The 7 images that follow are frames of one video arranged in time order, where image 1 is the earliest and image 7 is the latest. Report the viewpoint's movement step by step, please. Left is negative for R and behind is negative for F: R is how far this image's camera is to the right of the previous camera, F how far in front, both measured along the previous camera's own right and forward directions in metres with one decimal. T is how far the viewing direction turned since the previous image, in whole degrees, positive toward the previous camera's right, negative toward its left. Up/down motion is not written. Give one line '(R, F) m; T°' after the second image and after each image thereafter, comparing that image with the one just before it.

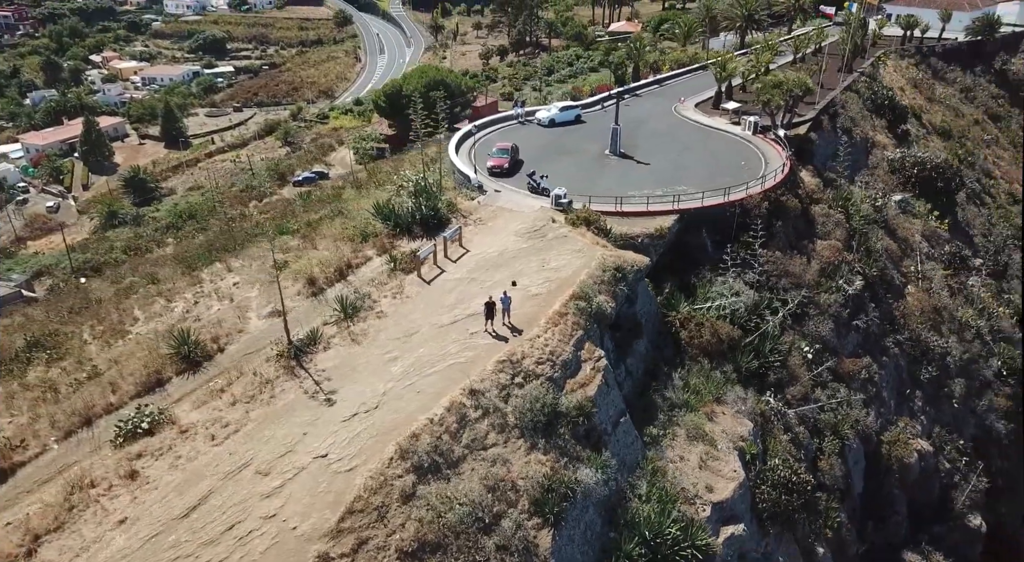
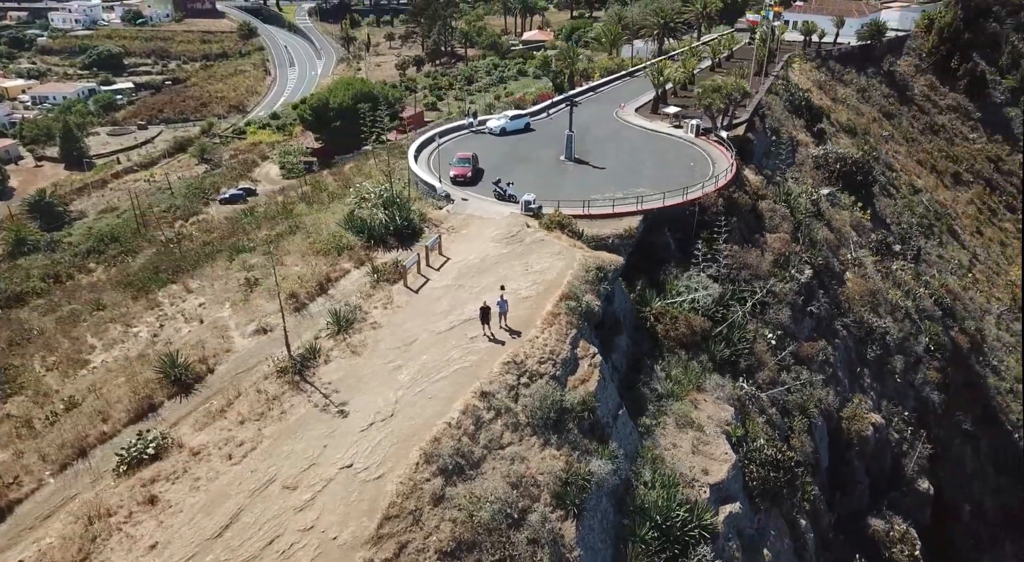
(-1.9, -0.4) m; +6°
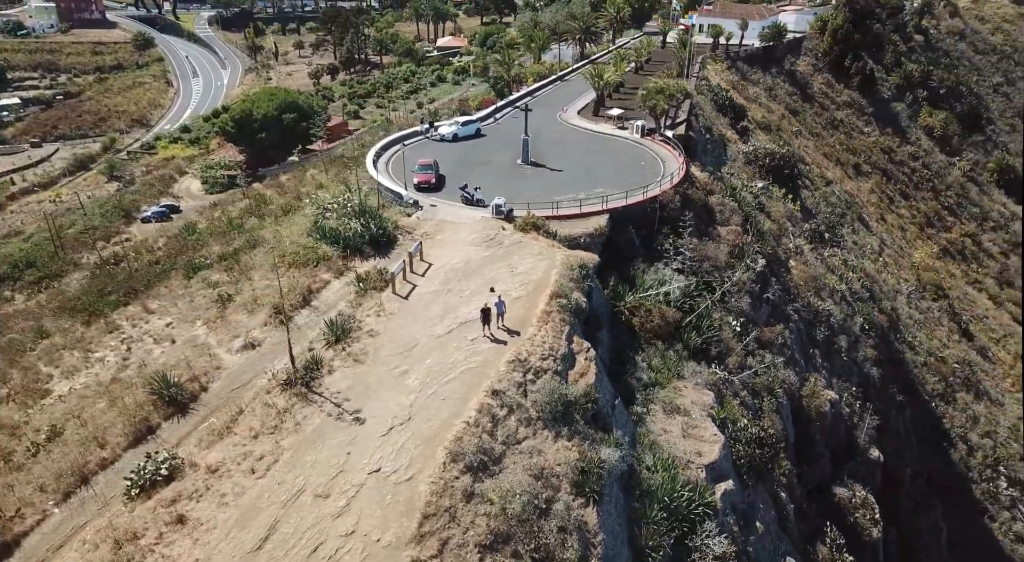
(-2.0, -0.4) m; +6°
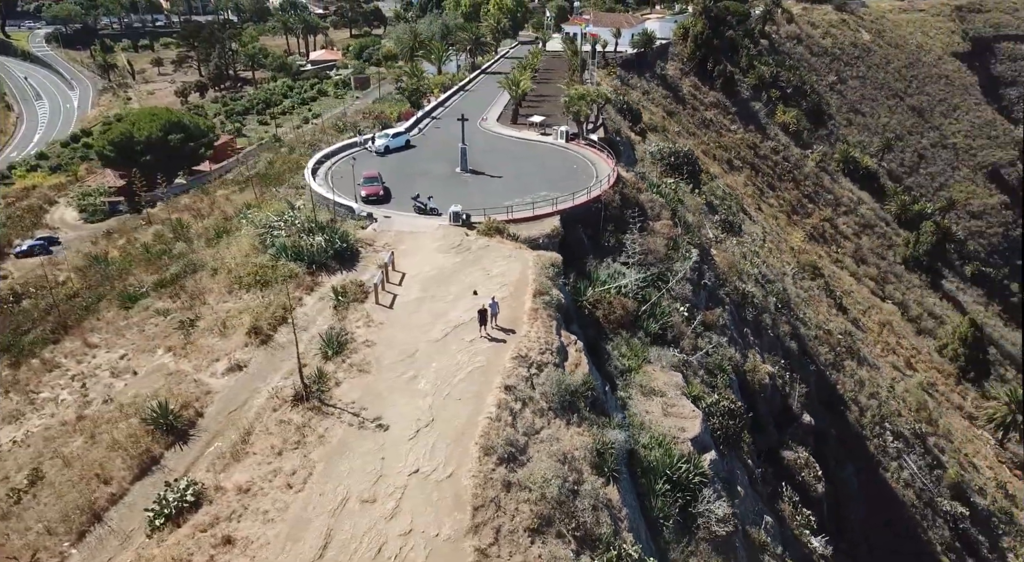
(-2.9, -0.6) m; +9°
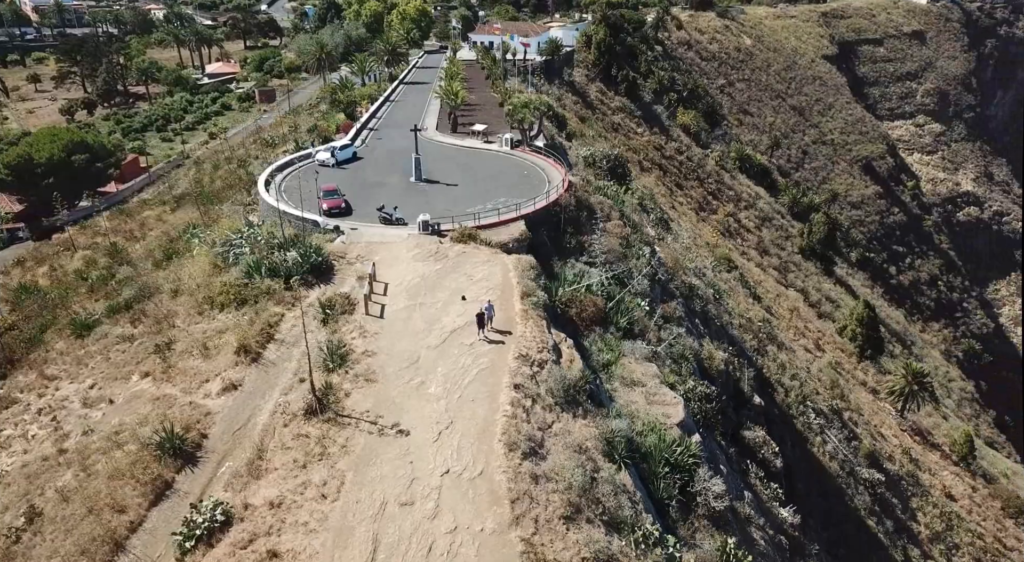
(-2.3, -0.6) m; +7°
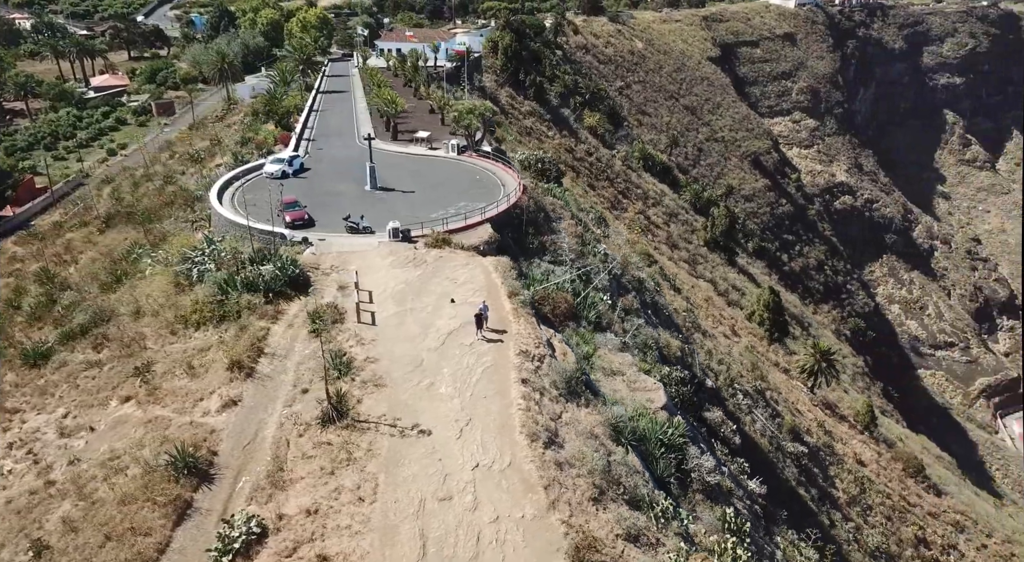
(-2.4, -0.6) m; +7°
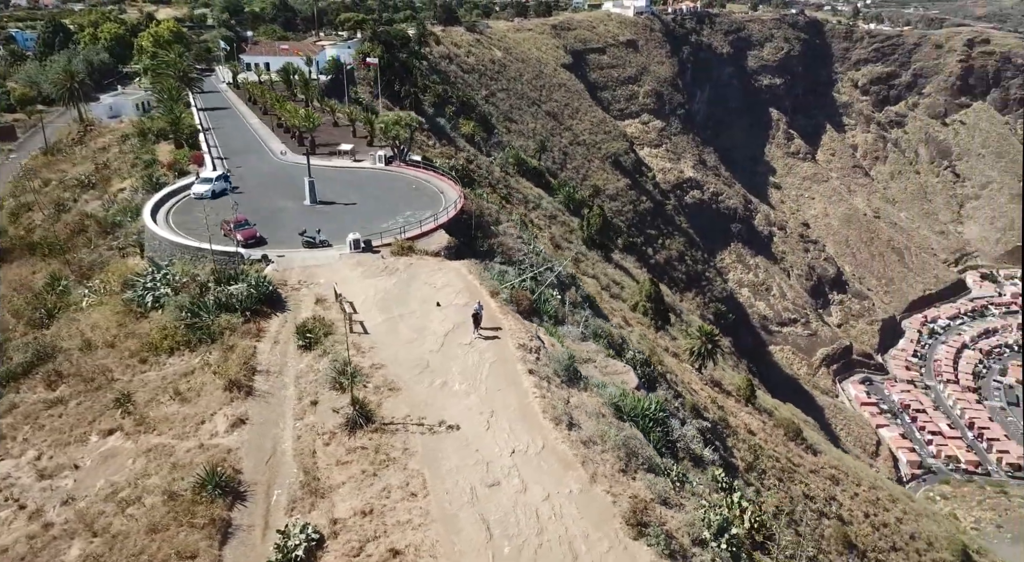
(-3.4, -0.8) m; +10°
